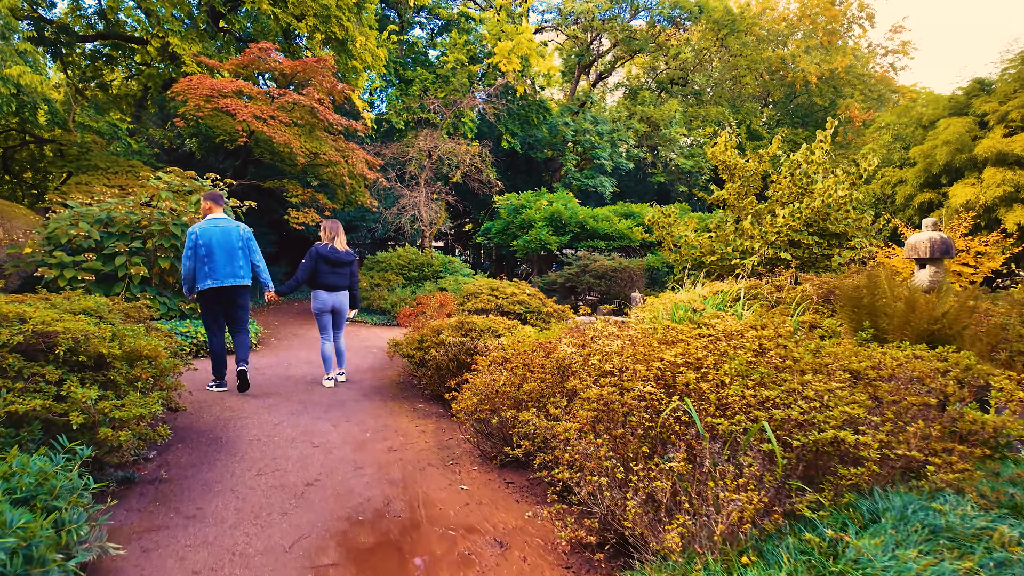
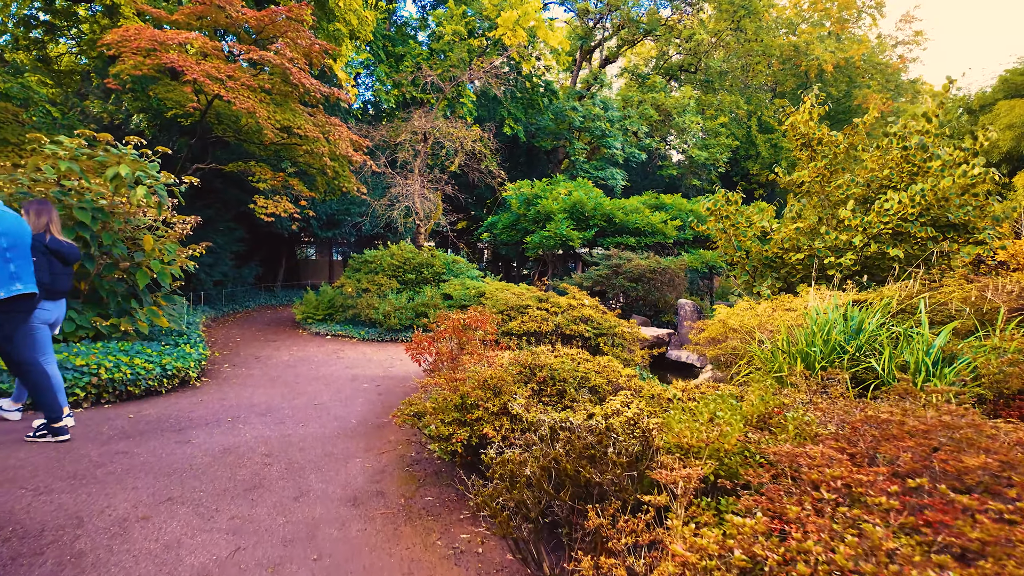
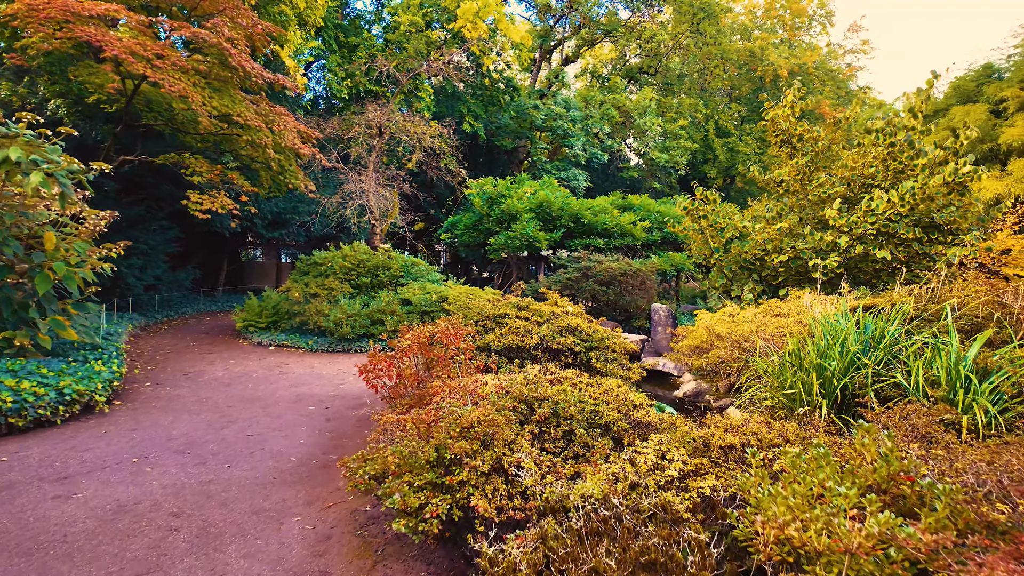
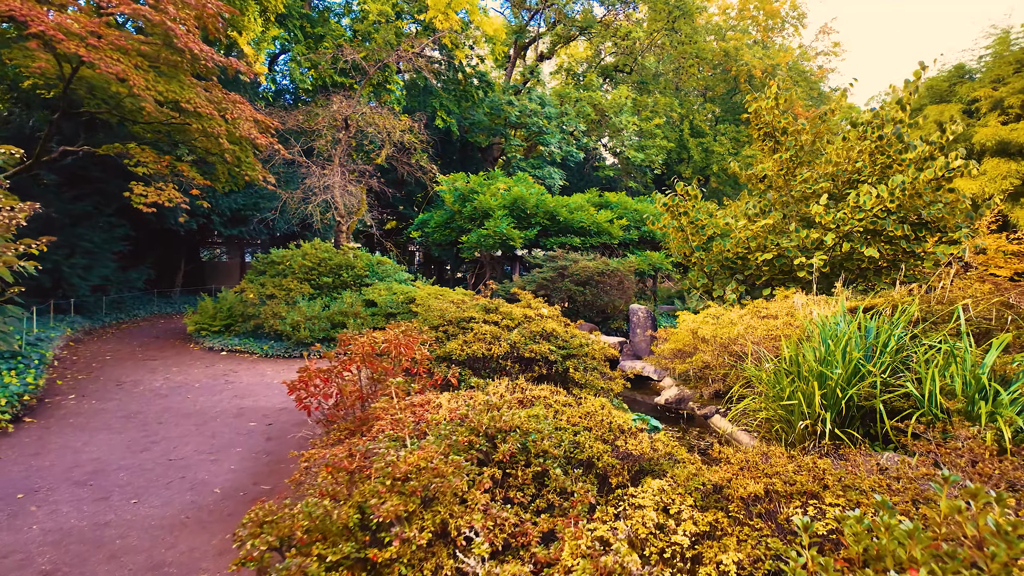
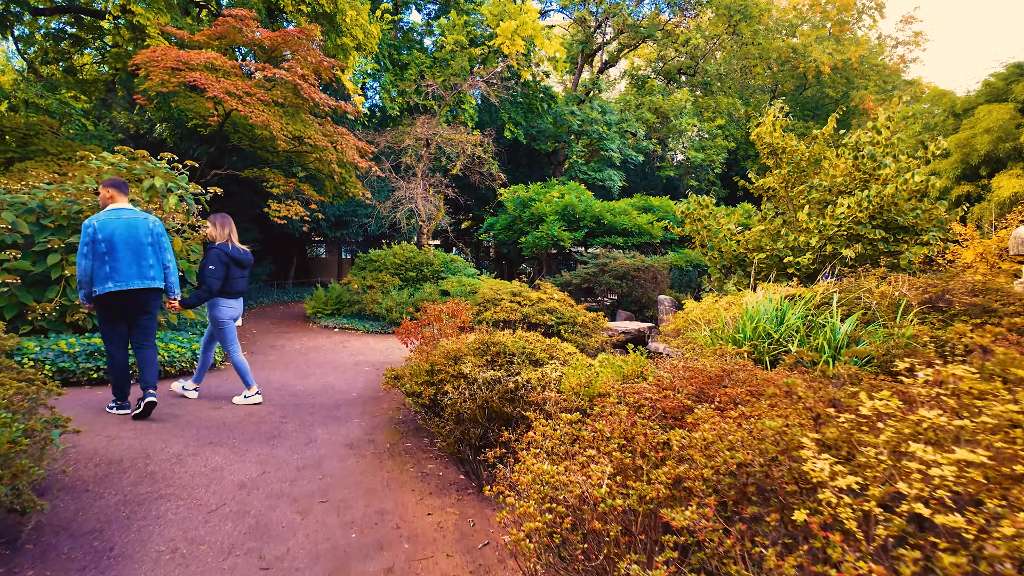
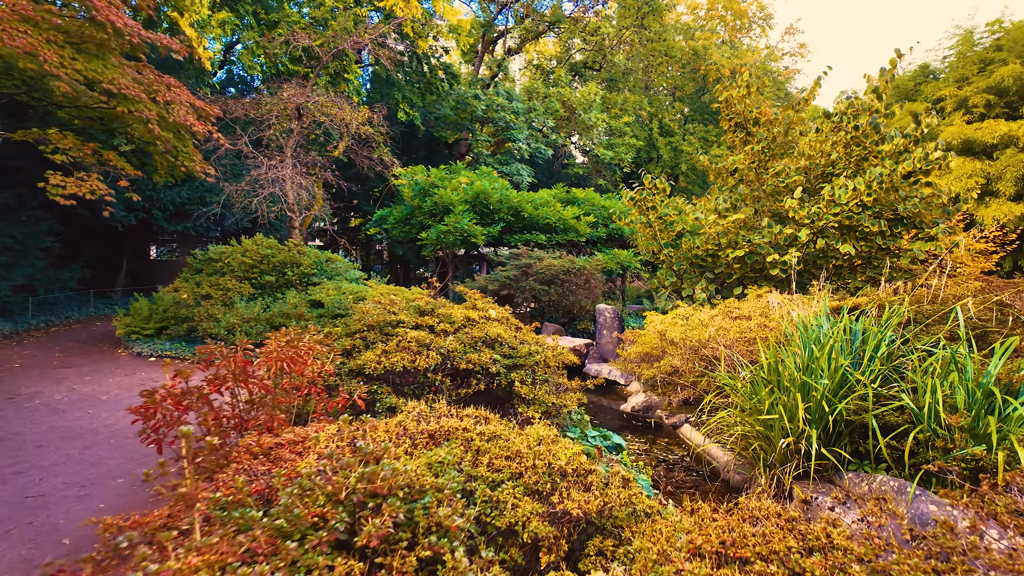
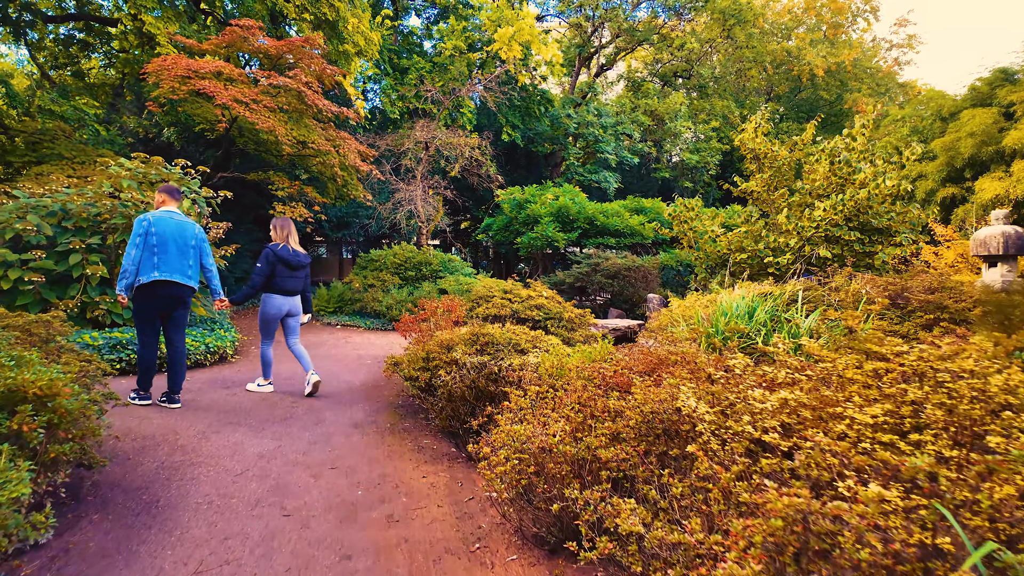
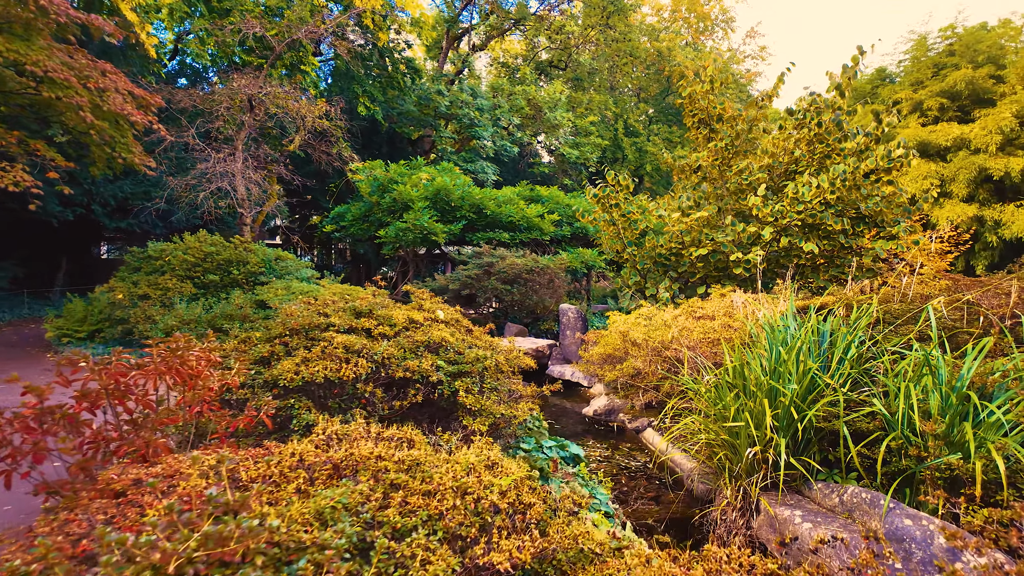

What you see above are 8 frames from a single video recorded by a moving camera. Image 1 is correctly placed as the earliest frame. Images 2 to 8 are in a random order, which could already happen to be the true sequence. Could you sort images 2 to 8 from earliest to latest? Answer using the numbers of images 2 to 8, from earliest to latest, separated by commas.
7, 5, 2, 3, 4, 6, 8
